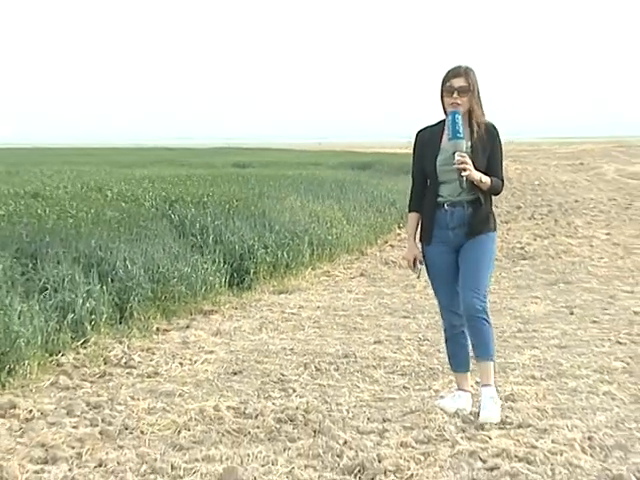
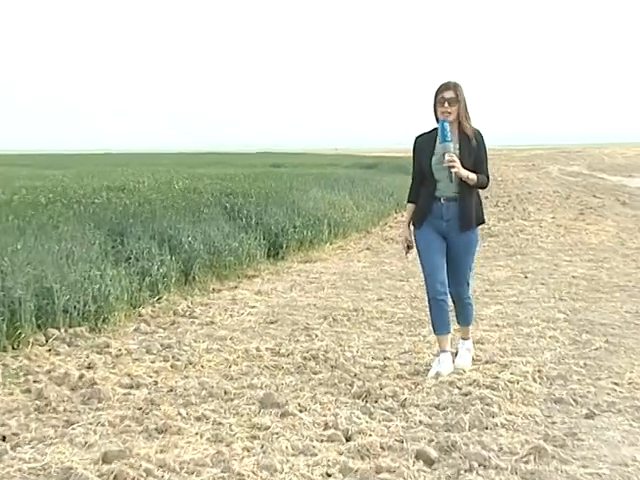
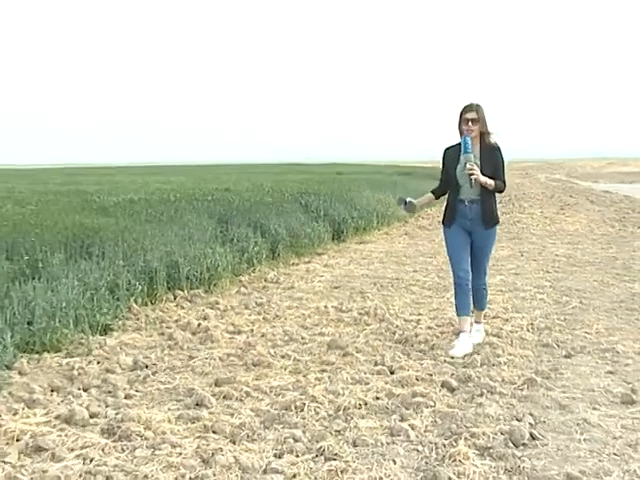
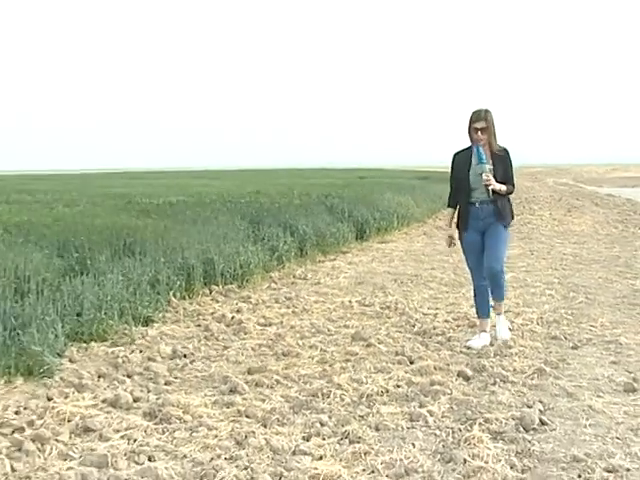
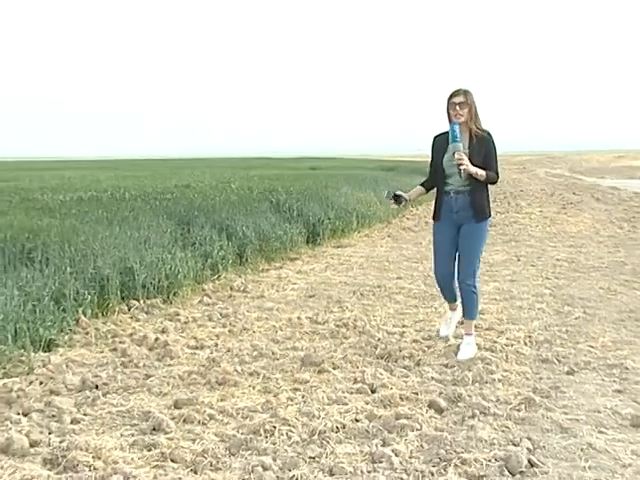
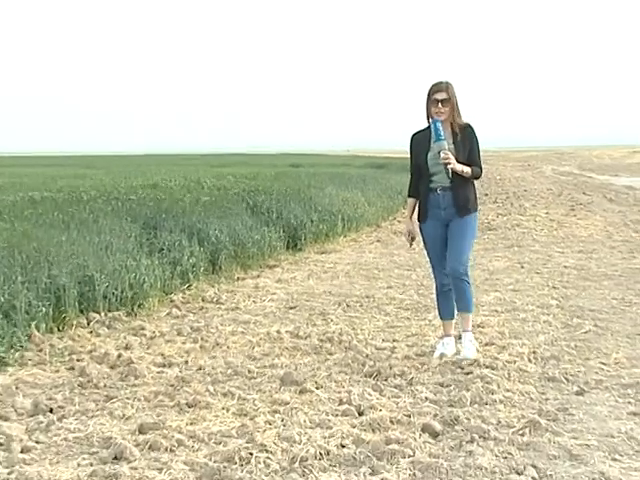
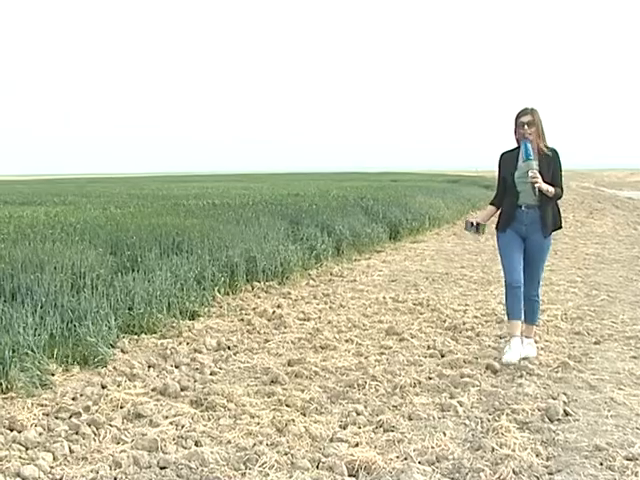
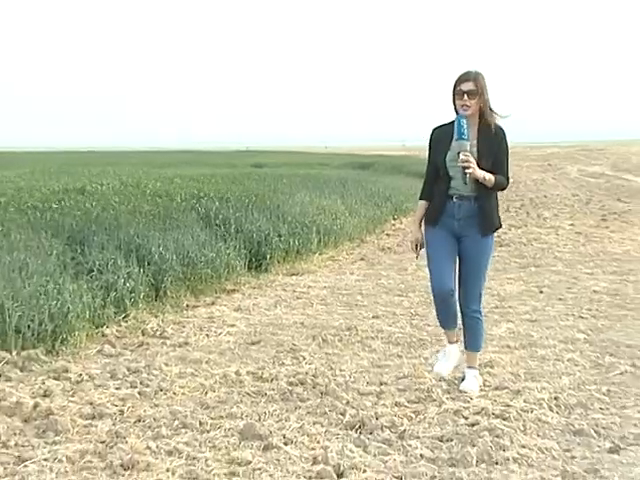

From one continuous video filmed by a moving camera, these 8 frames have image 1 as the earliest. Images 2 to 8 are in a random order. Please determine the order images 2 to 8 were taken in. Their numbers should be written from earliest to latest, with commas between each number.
8, 2, 6, 5, 3, 4, 7
